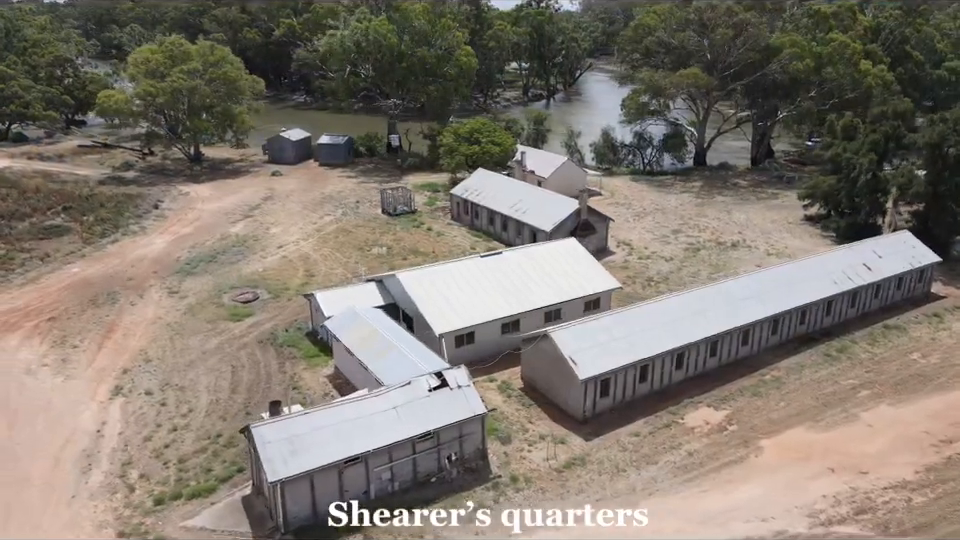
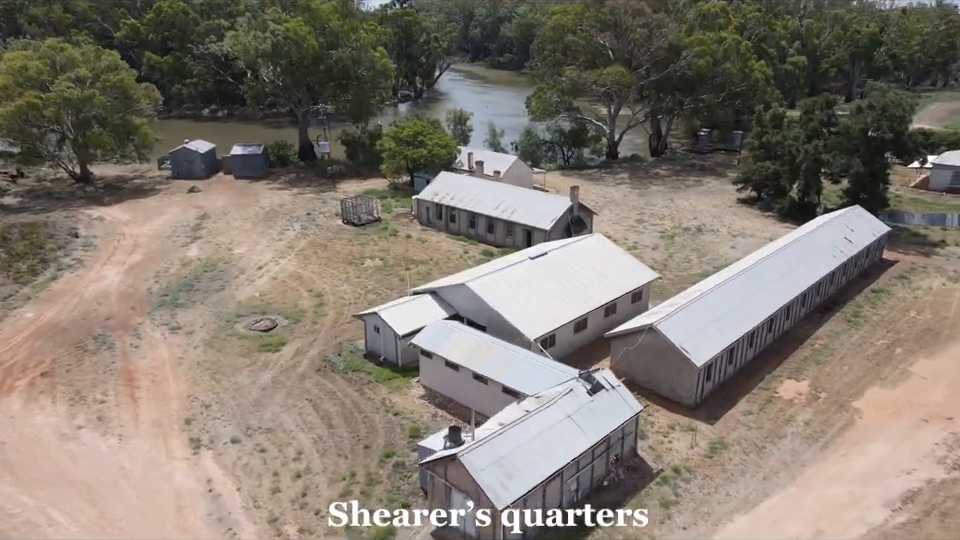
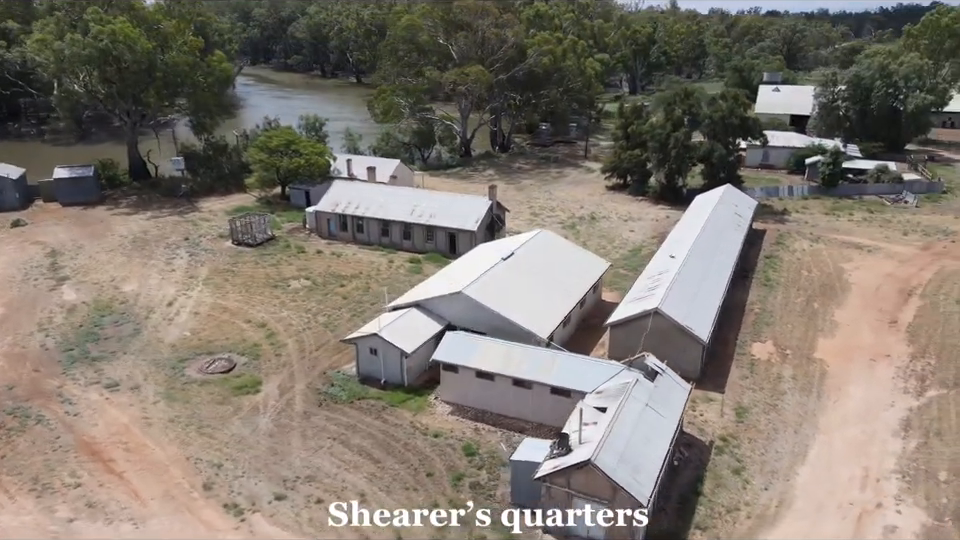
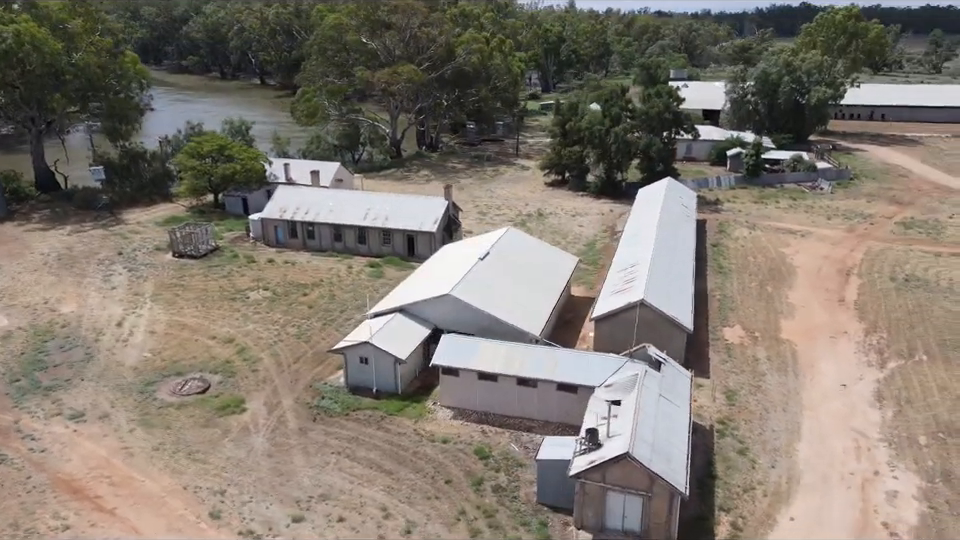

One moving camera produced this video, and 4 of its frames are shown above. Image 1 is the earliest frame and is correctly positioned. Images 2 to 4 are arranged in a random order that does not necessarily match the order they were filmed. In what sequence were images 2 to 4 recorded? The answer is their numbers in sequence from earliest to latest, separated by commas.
2, 3, 4
